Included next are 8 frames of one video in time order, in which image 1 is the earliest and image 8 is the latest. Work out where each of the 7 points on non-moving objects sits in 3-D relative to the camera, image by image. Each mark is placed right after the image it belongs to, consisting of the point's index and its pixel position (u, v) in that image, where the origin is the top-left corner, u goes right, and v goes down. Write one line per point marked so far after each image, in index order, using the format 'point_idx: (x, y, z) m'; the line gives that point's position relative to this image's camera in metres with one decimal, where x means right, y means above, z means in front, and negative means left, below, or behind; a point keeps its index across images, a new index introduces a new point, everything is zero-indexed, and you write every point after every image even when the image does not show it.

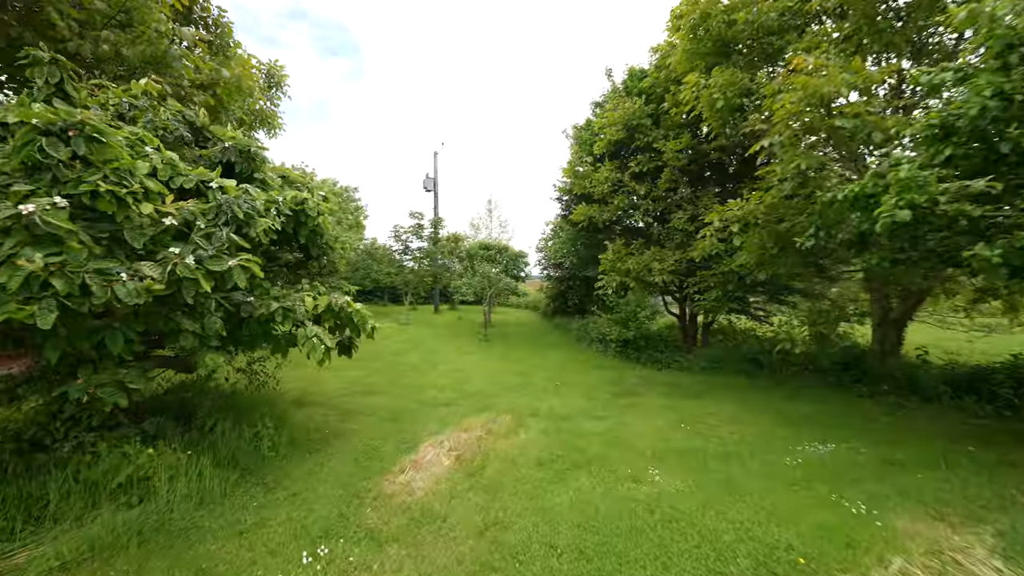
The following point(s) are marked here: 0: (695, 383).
0: (+3.7, -1.9, +7.3) m
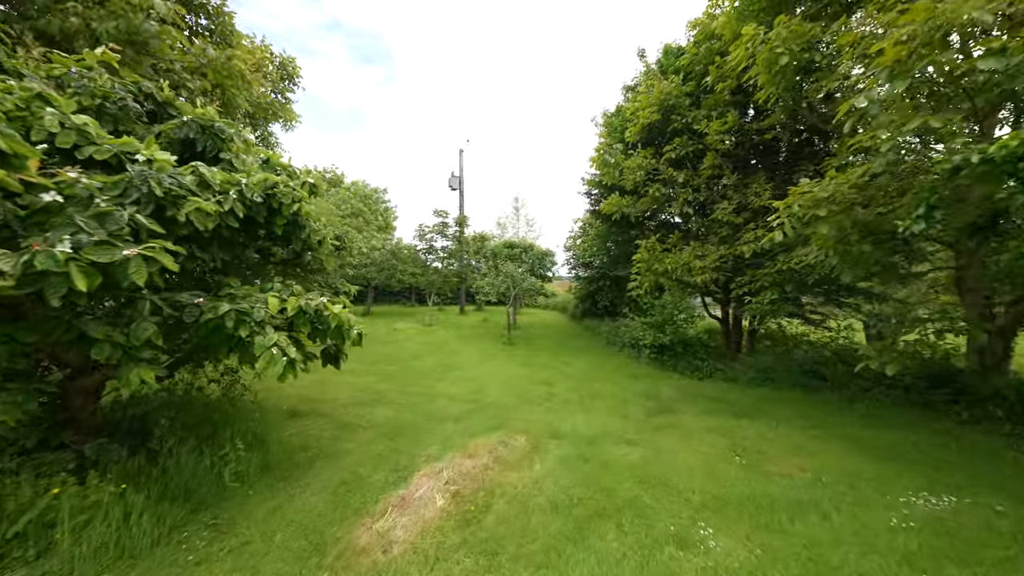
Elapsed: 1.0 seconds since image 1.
0: (+4.0, -1.9, +6.2) m
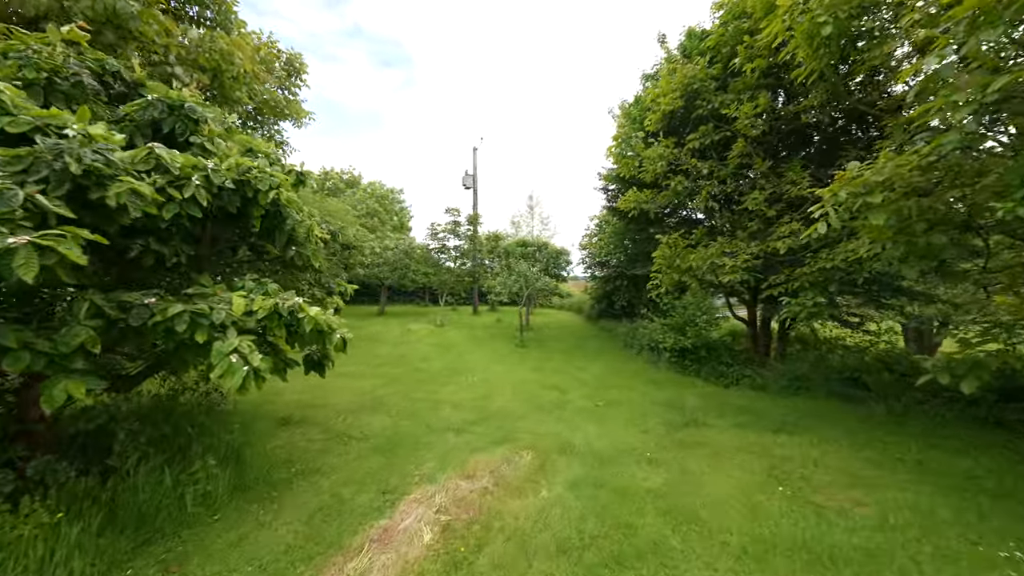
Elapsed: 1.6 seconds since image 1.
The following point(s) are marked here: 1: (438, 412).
0: (+4.2, -1.9, +5.6) m
1: (-1.1, -1.9, +5.4) m
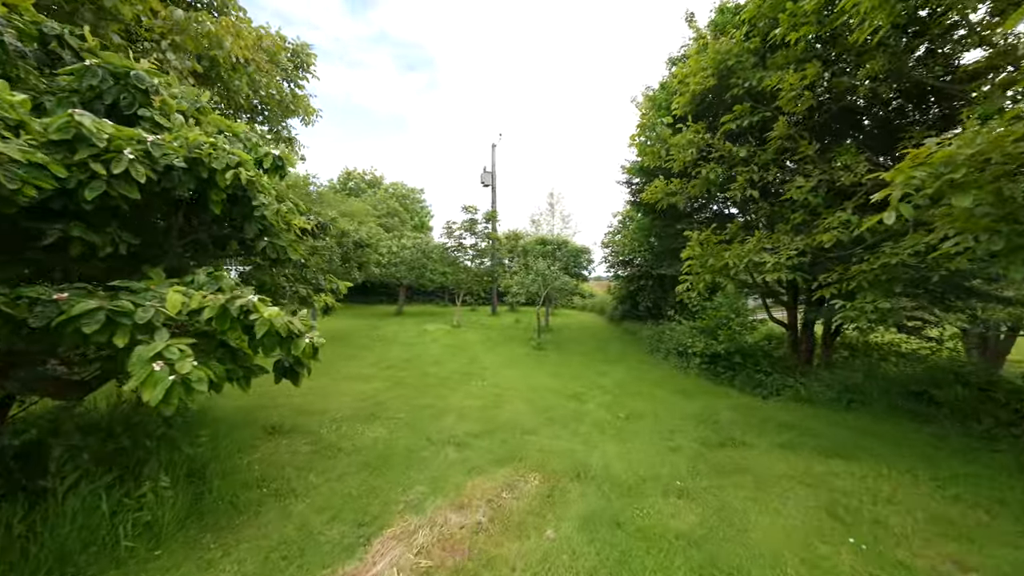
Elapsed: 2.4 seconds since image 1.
0: (+4.3, -1.9, +4.9) m
1: (-1.0, -1.8, +4.9) m
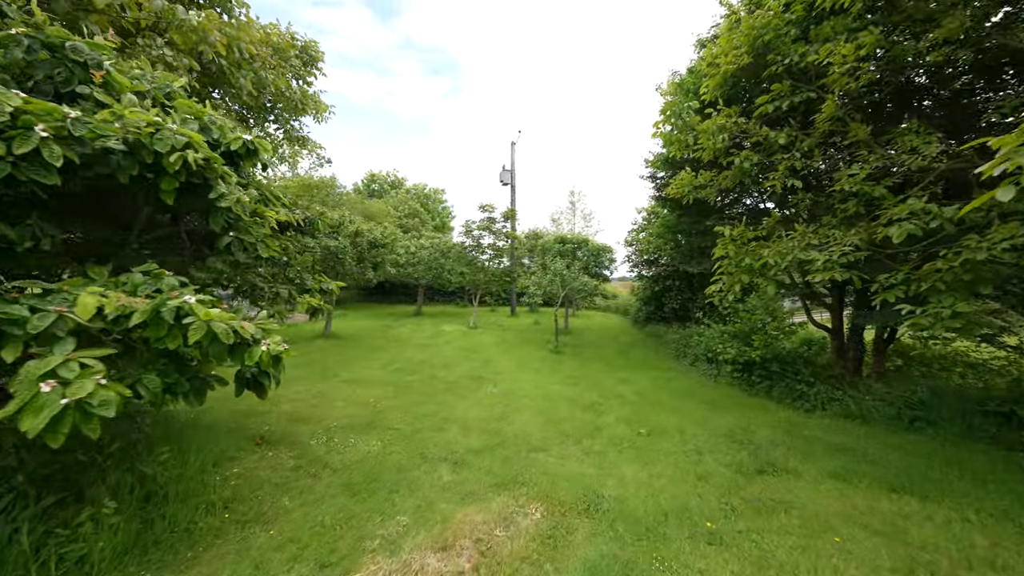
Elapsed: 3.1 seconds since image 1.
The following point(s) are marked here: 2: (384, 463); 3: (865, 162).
0: (+4.4, -1.9, +4.1) m
1: (-0.9, -1.8, +4.5) m
2: (-1.3, -1.8, +3.6) m
3: (+4.7, +1.7, +4.8) m
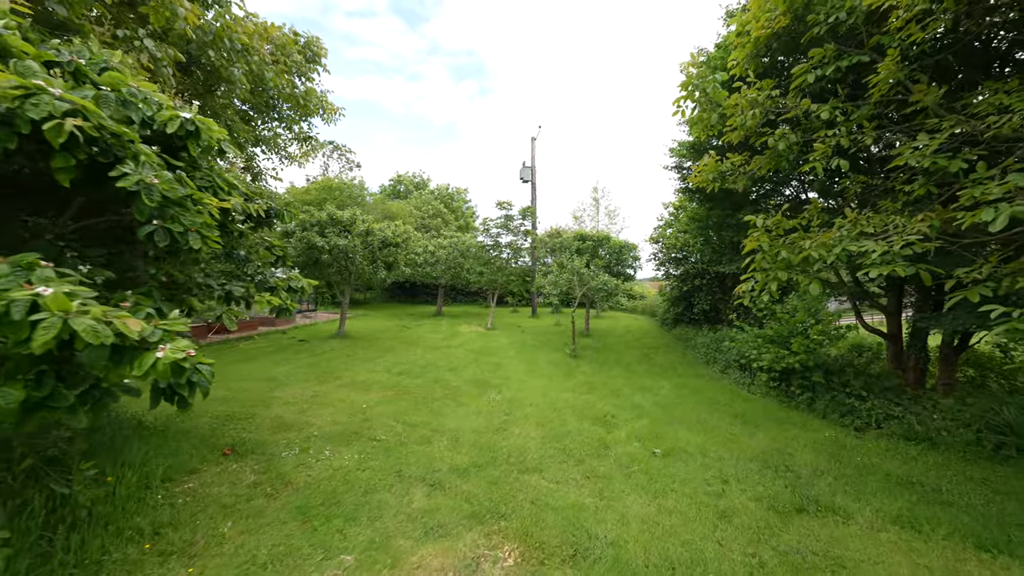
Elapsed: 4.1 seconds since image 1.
0: (+4.3, -1.9, +3.3) m
1: (-1.0, -1.8, +4.1) m
2: (-1.4, -1.8, +3.3) m
3: (+4.6, +1.7, +4.0) m
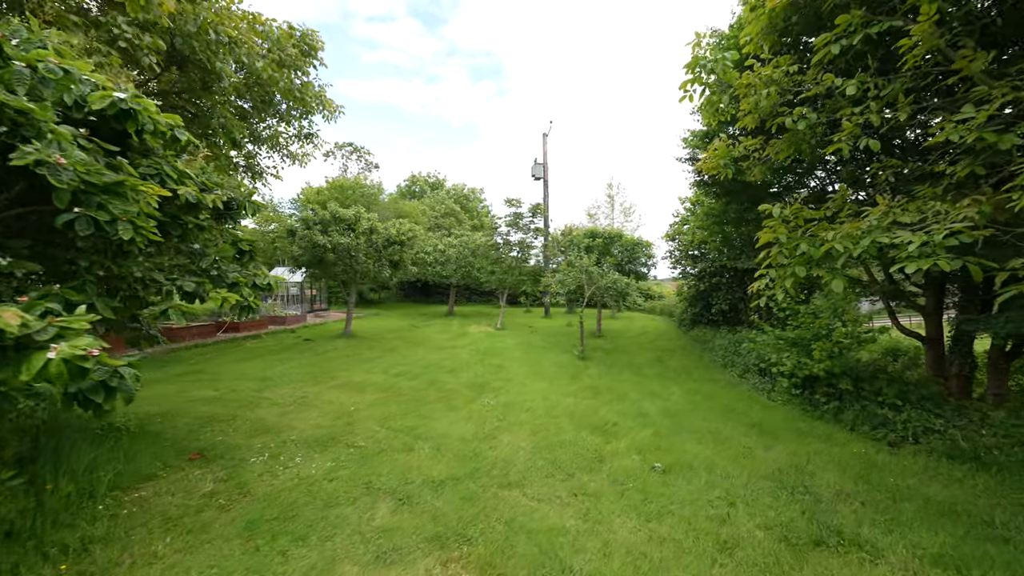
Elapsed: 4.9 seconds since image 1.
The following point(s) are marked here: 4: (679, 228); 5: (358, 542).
0: (+4.1, -1.9, +2.8) m
1: (-1.1, -1.8, +3.8) m
2: (-1.6, -1.7, +3.0) m
3: (+4.5, +1.7, +3.4) m
4: (+5.6, +2.0, +12.1) m
5: (-1.0, -1.7, +2.5) m
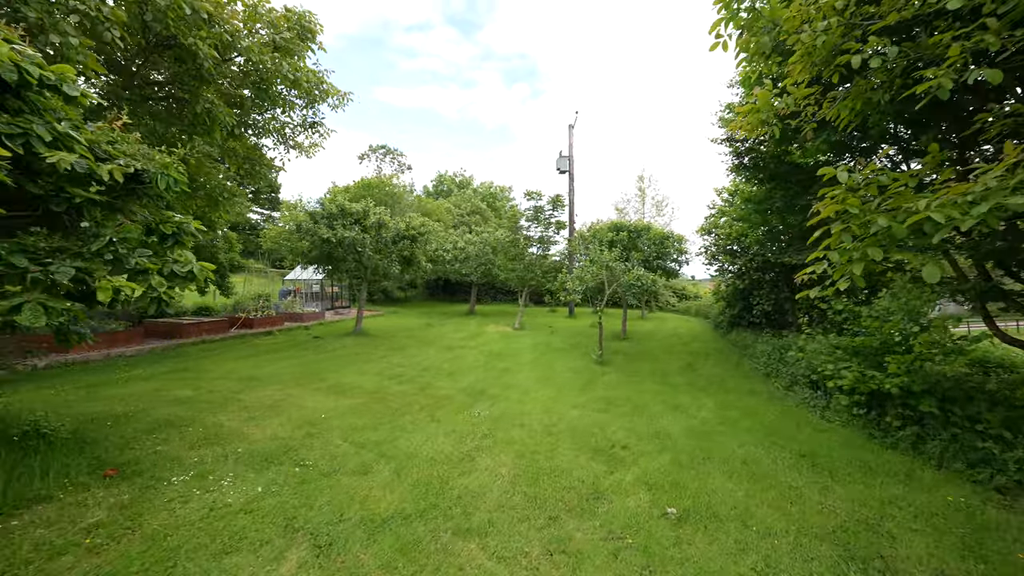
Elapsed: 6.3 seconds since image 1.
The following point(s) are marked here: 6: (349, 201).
0: (+3.7, -1.8, +1.6) m
1: (-1.4, -1.7, +3.2) m
2: (-1.9, -1.6, +2.4) m
3: (+4.2, +1.8, +2.3) m
4: (+6.1, +2.1, +10.8) m
5: (-1.4, -1.6, +1.8) m
6: (-4.6, +2.4, +10.1) m
